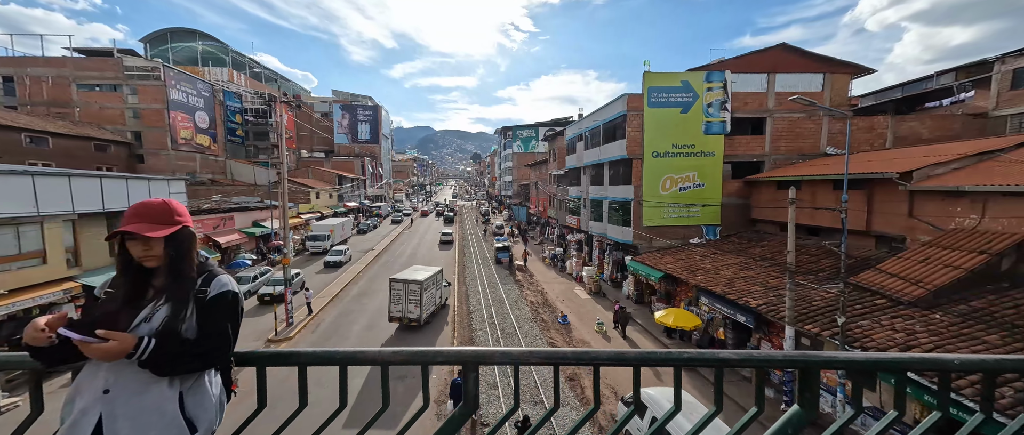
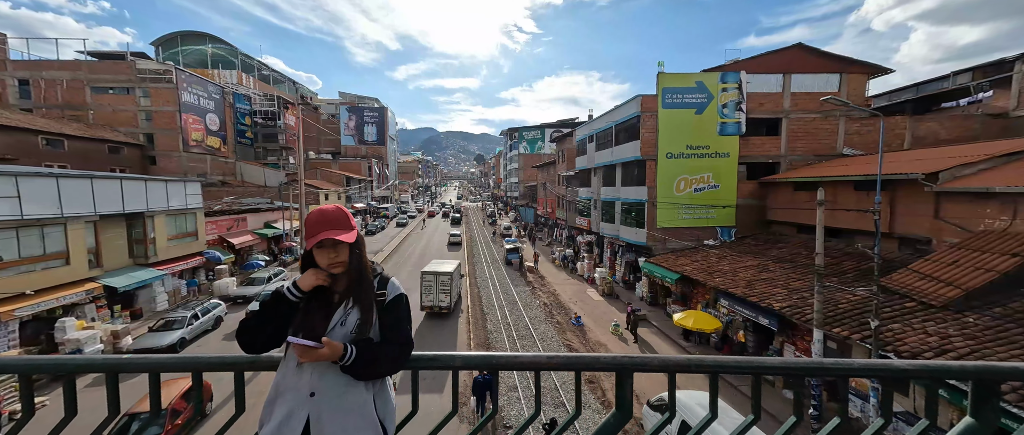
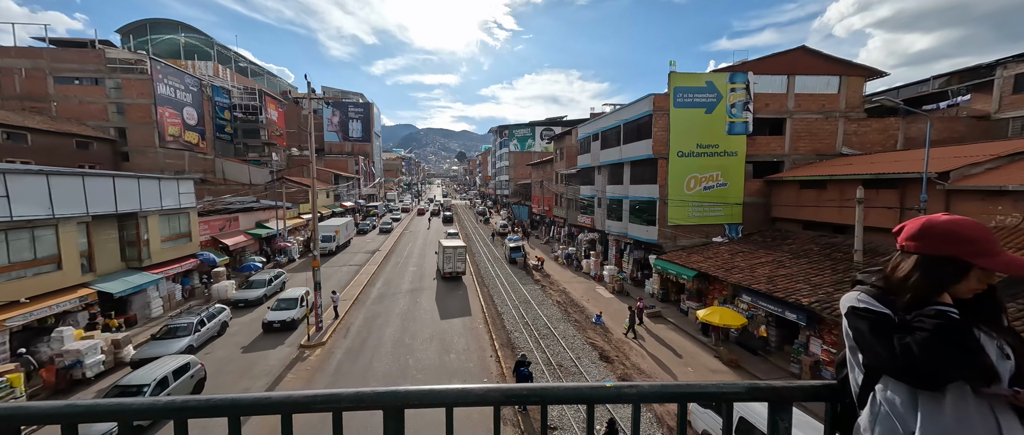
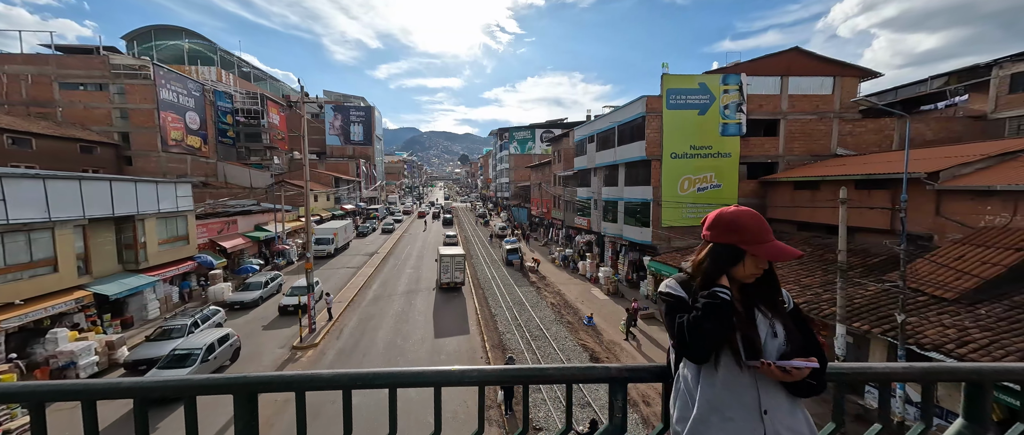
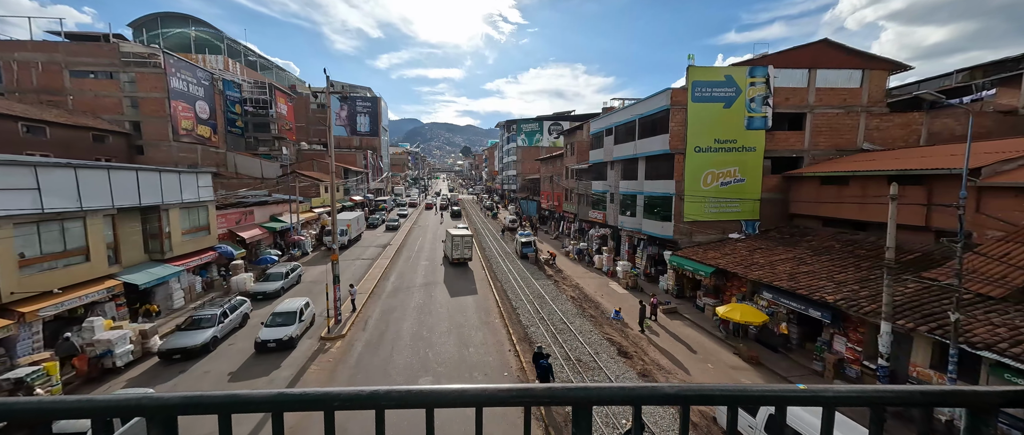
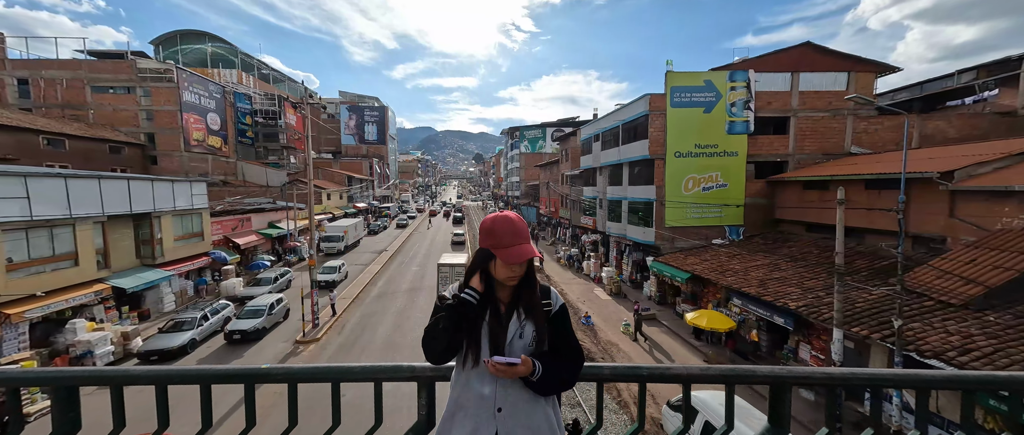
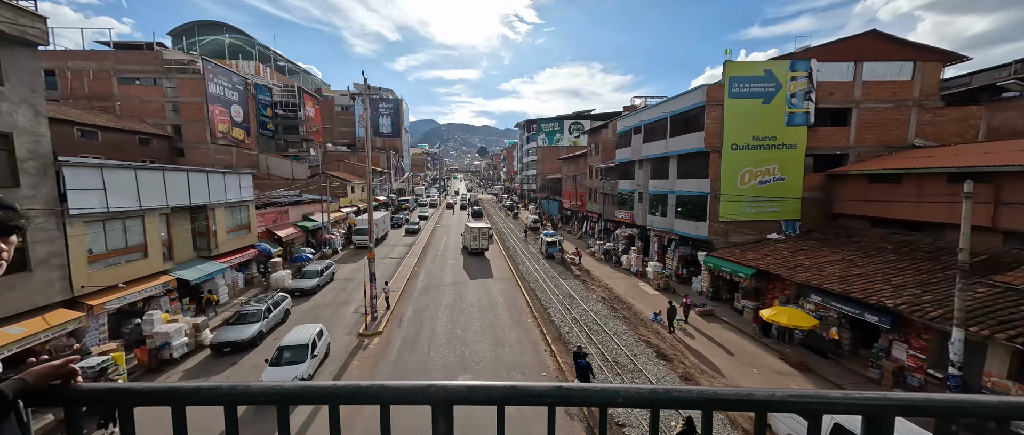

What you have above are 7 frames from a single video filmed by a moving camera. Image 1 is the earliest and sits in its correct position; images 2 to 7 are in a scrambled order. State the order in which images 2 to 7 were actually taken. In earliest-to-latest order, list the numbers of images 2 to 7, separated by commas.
2, 6, 4, 3, 5, 7
